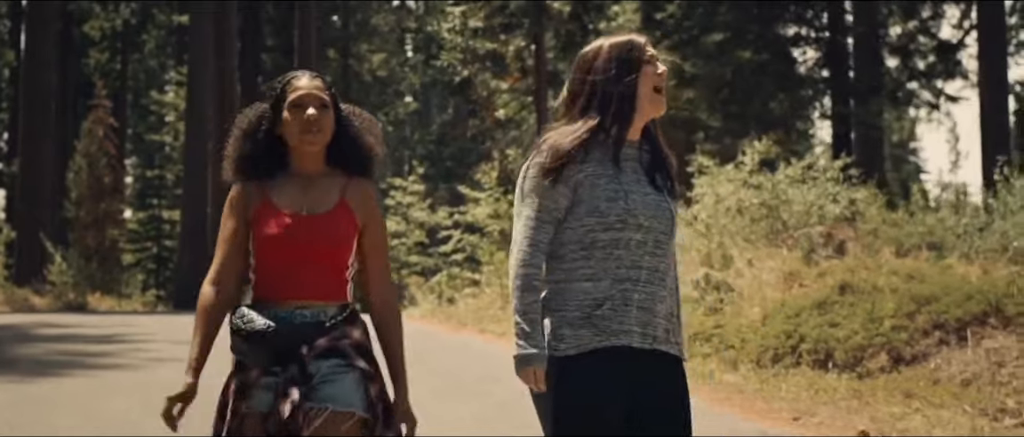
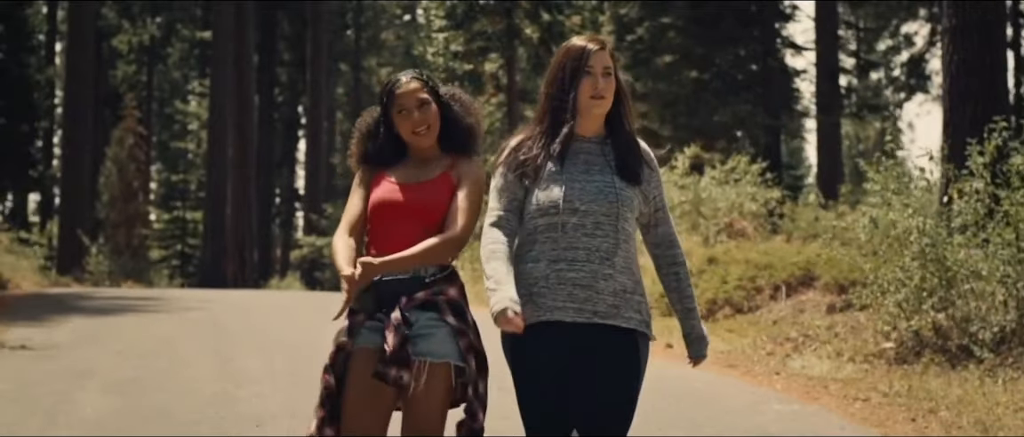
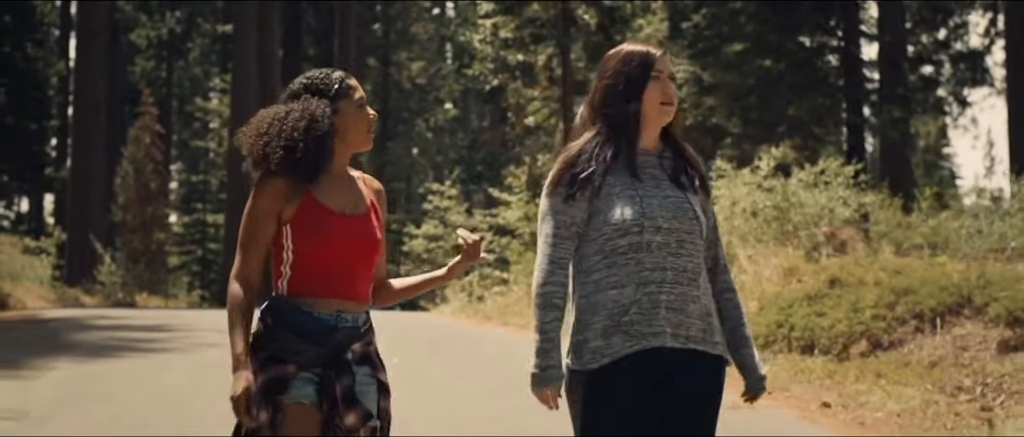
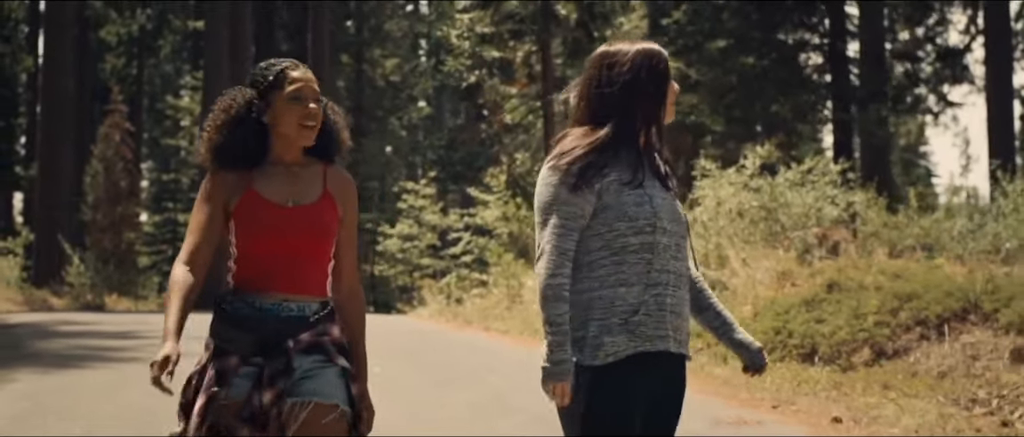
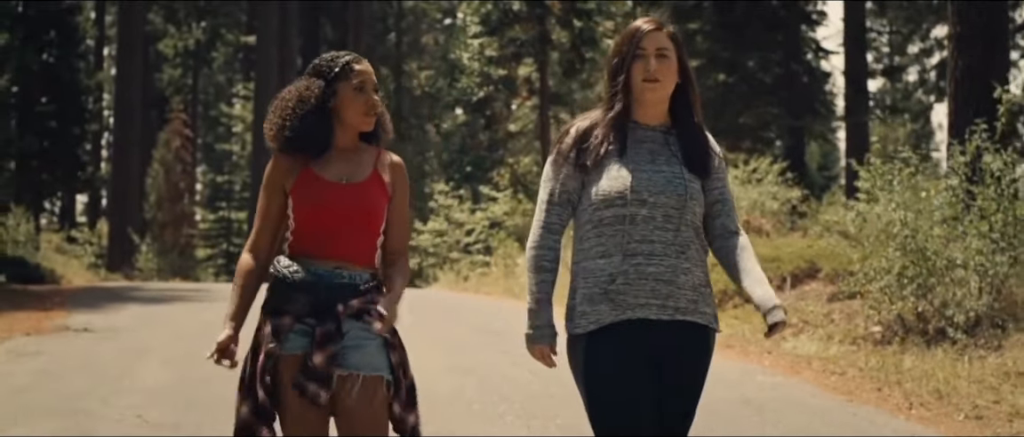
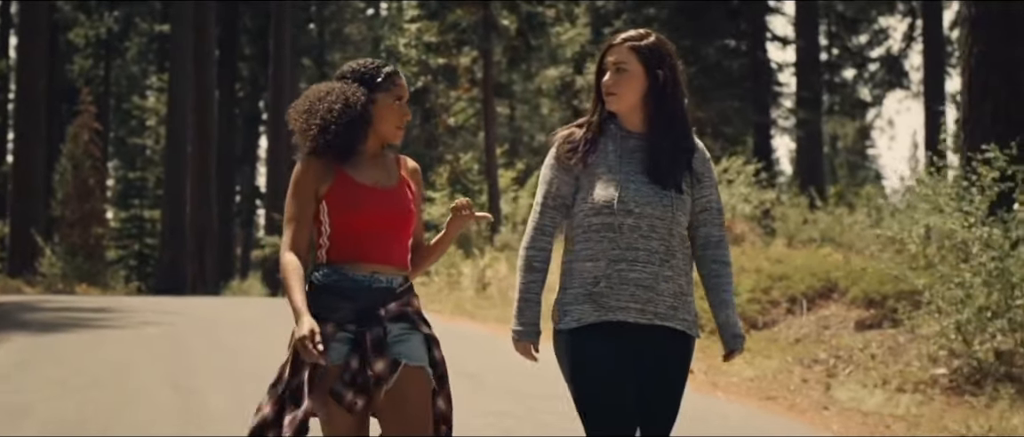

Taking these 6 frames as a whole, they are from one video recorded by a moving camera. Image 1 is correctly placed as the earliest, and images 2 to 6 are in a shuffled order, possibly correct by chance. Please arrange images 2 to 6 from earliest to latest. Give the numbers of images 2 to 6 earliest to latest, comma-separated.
4, 3, 6, 2, 5
